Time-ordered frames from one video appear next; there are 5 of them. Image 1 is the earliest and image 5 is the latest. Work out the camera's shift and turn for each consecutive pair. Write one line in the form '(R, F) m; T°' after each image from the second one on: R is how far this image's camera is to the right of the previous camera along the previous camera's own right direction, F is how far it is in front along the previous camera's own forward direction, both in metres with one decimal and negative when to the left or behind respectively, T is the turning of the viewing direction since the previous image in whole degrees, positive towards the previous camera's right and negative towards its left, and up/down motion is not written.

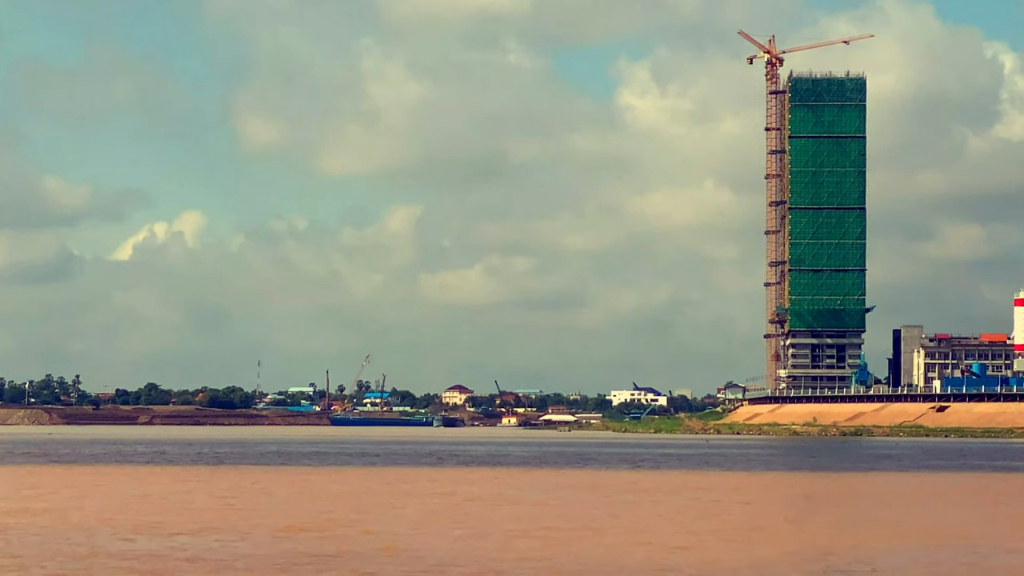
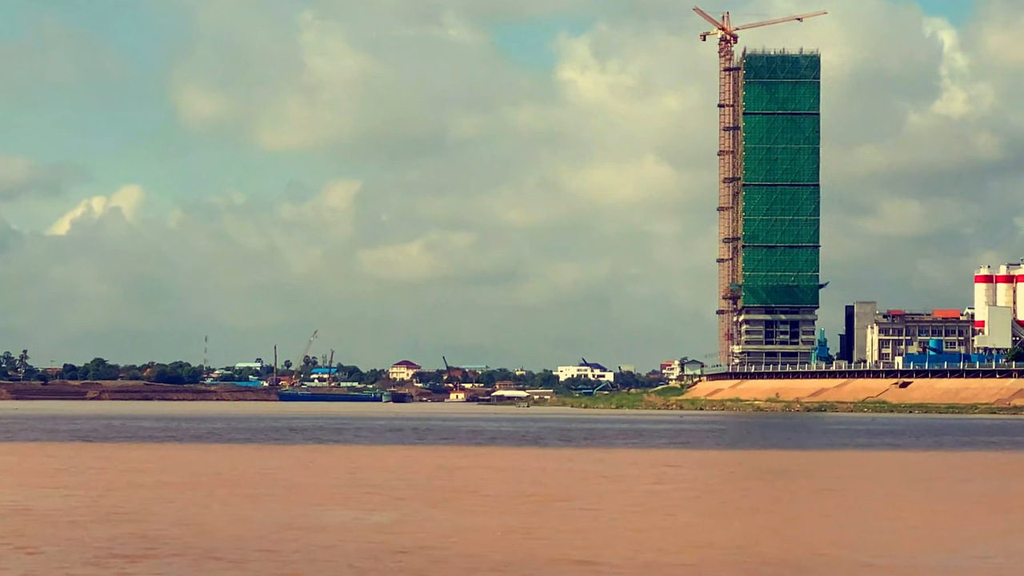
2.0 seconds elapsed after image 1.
(-2.7, +2.1) m; +2°
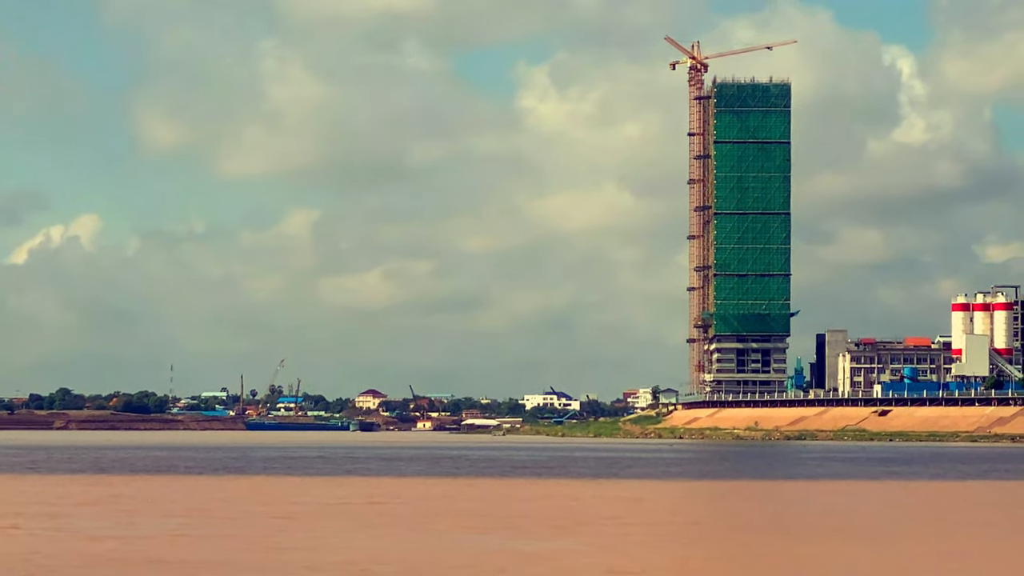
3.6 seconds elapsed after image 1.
(-2.0, +1.4) m; +1°
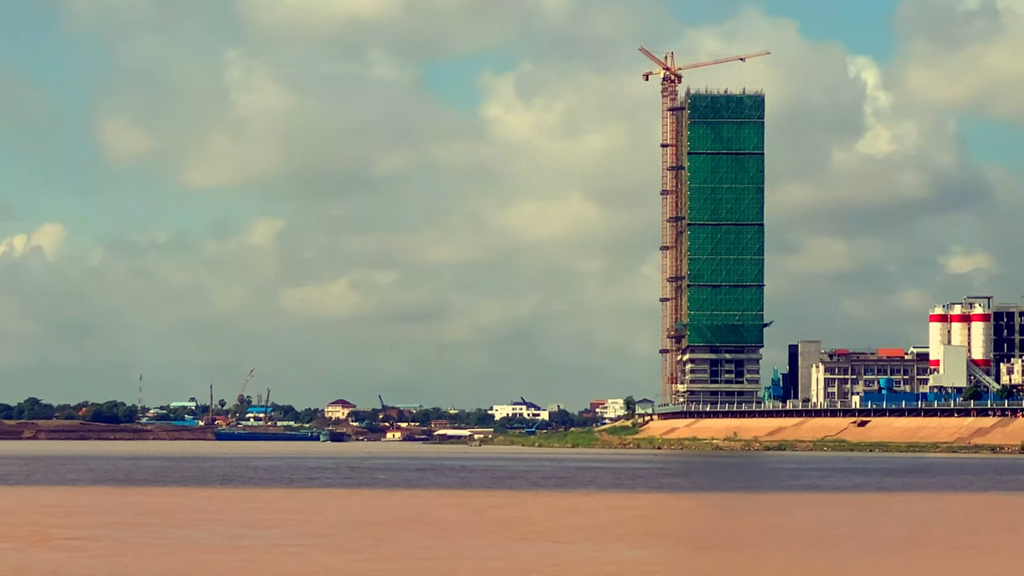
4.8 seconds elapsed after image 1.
(-1.5, +1.1) m; +1°
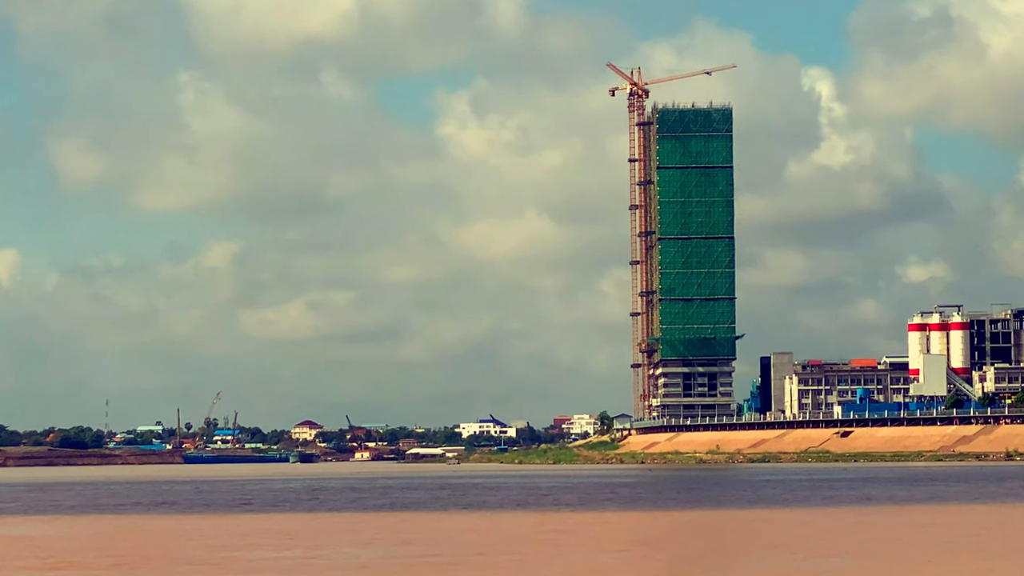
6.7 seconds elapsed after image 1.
(-2.4, +0.9) m; +1°
